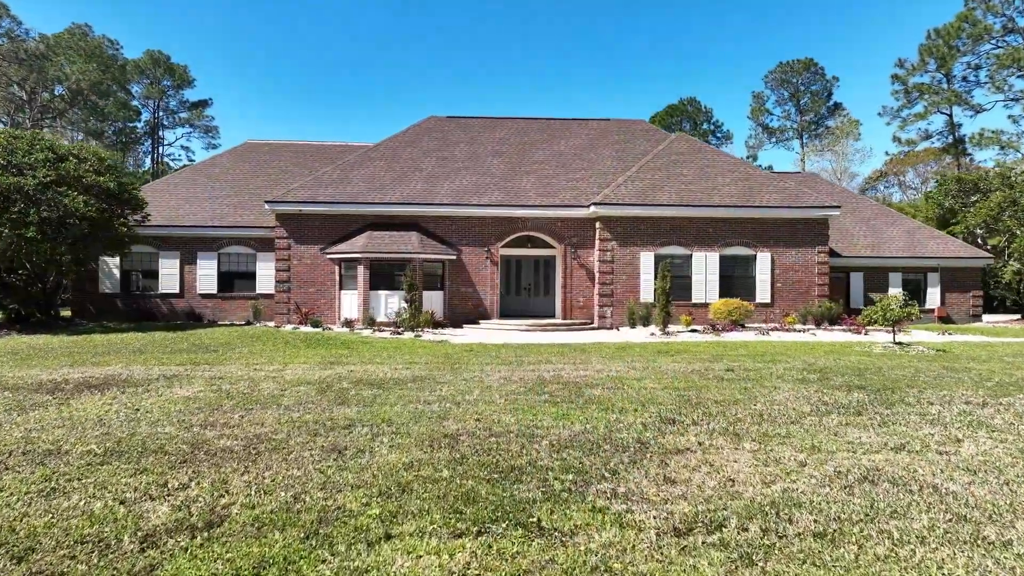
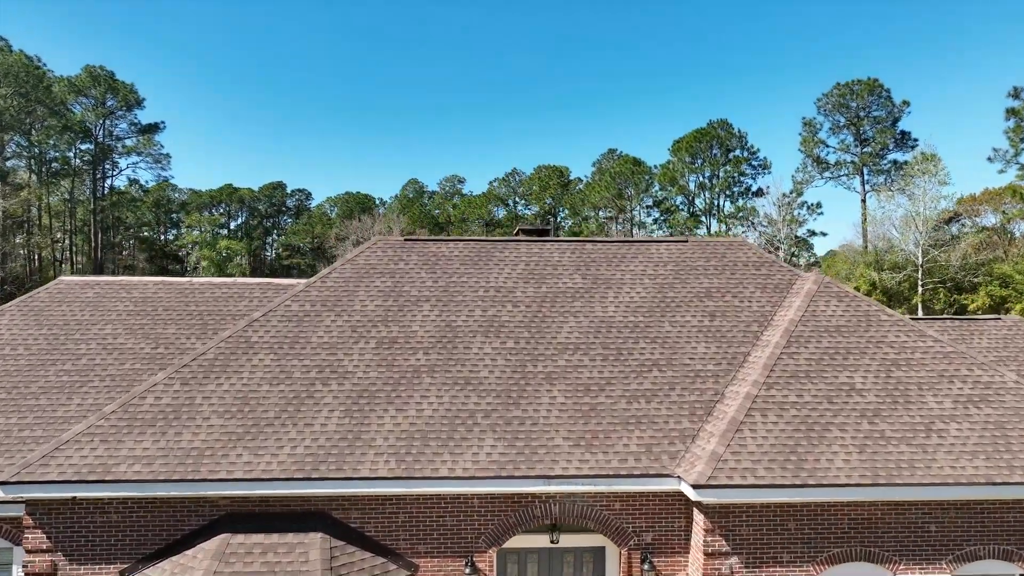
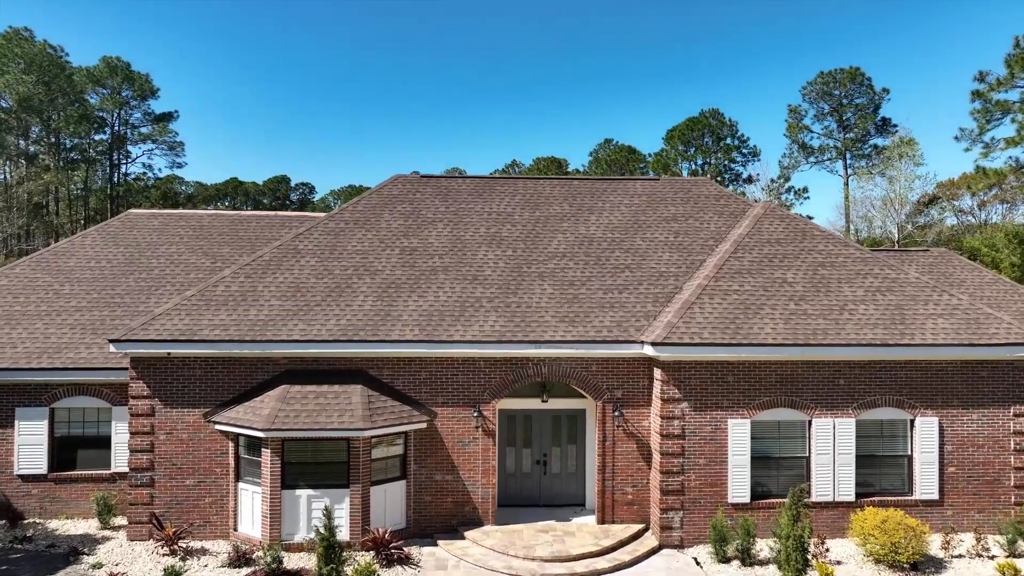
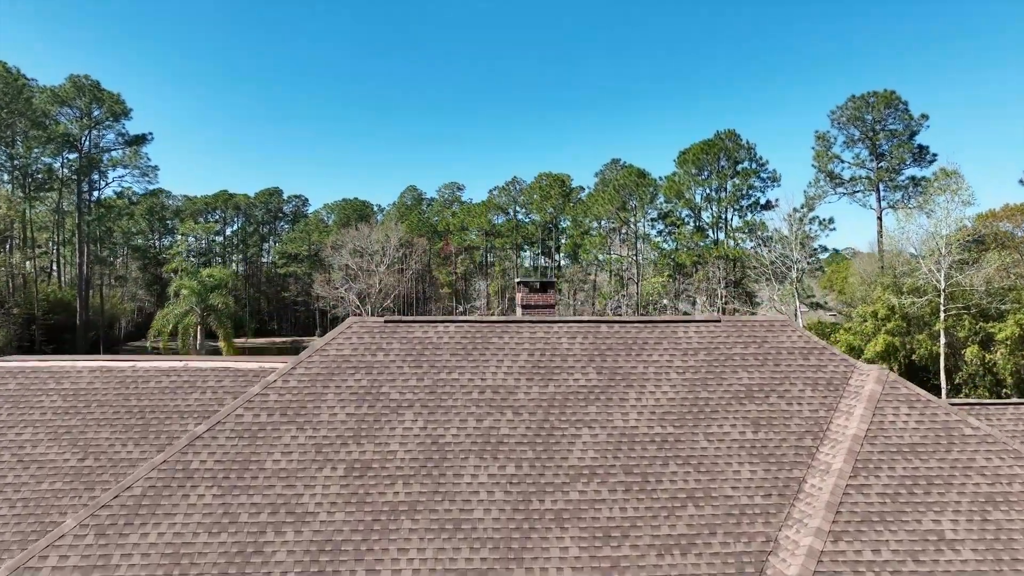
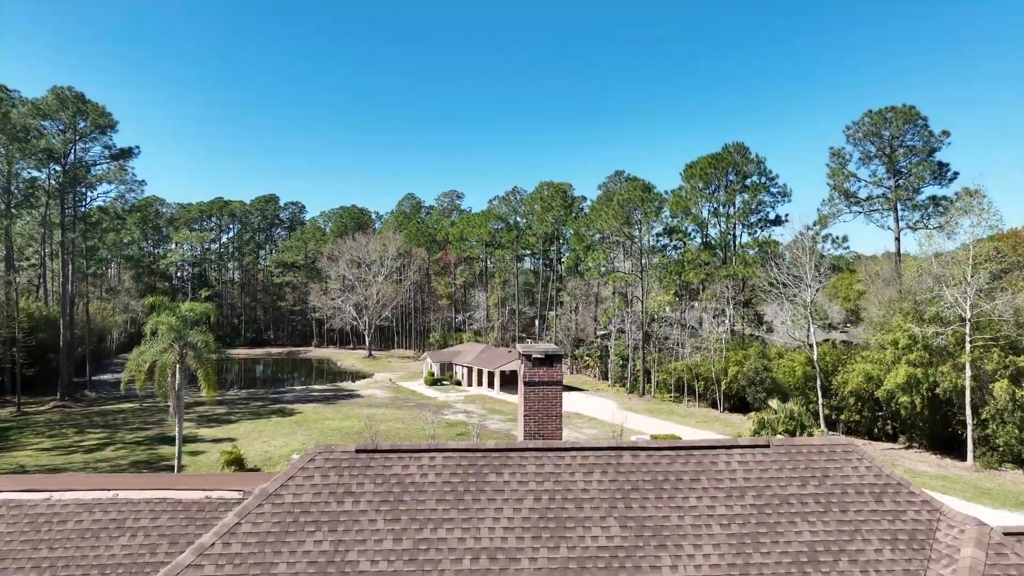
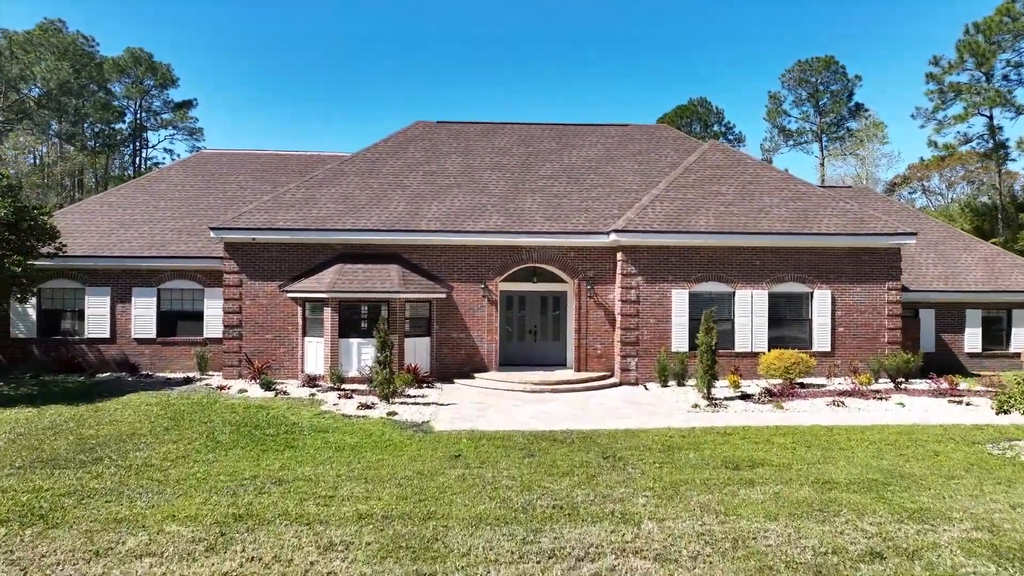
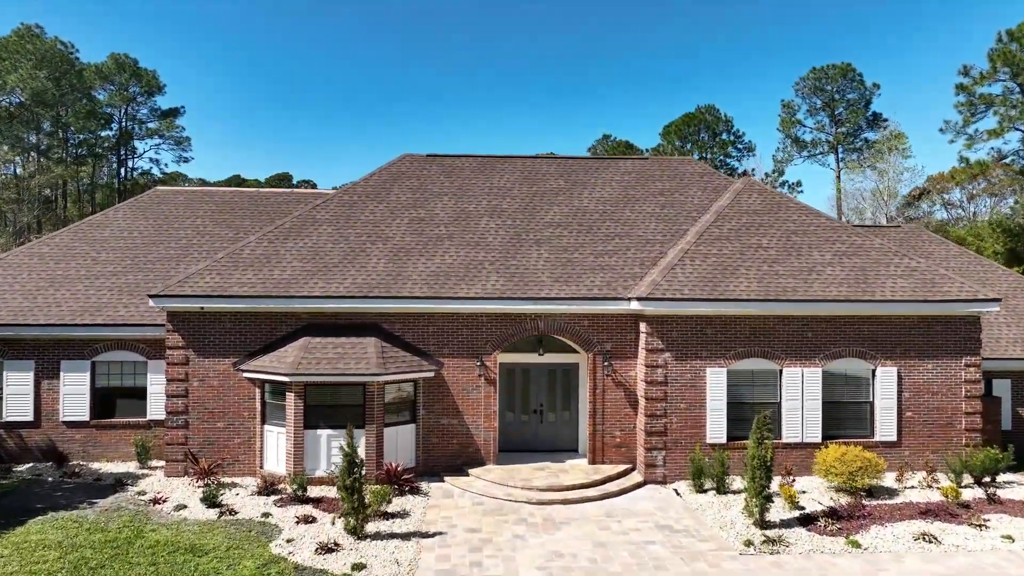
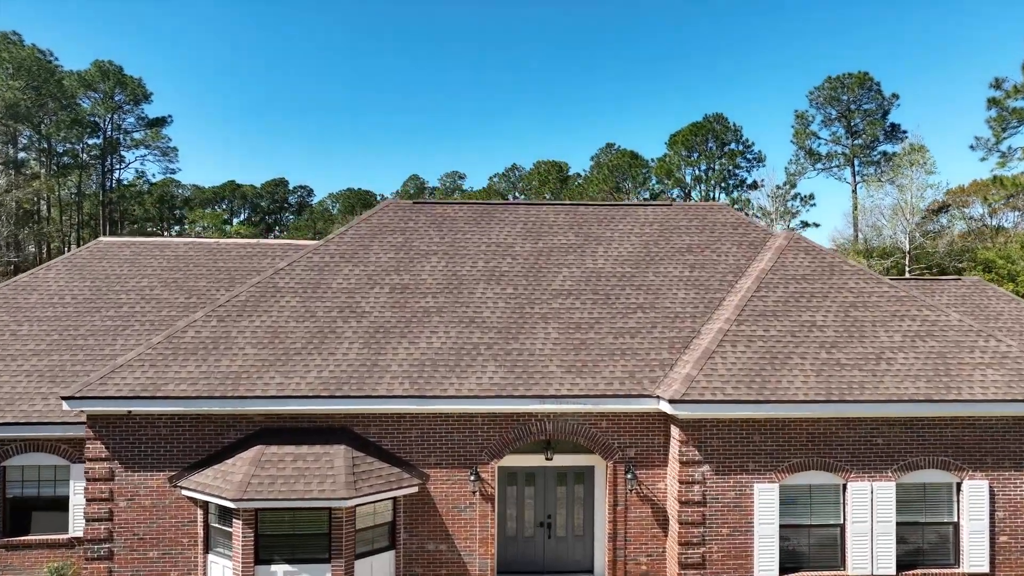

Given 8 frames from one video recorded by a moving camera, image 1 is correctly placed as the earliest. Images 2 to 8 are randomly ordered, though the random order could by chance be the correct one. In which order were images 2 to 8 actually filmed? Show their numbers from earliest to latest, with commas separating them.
6, 7, 3, 8, 2, 4, 5
